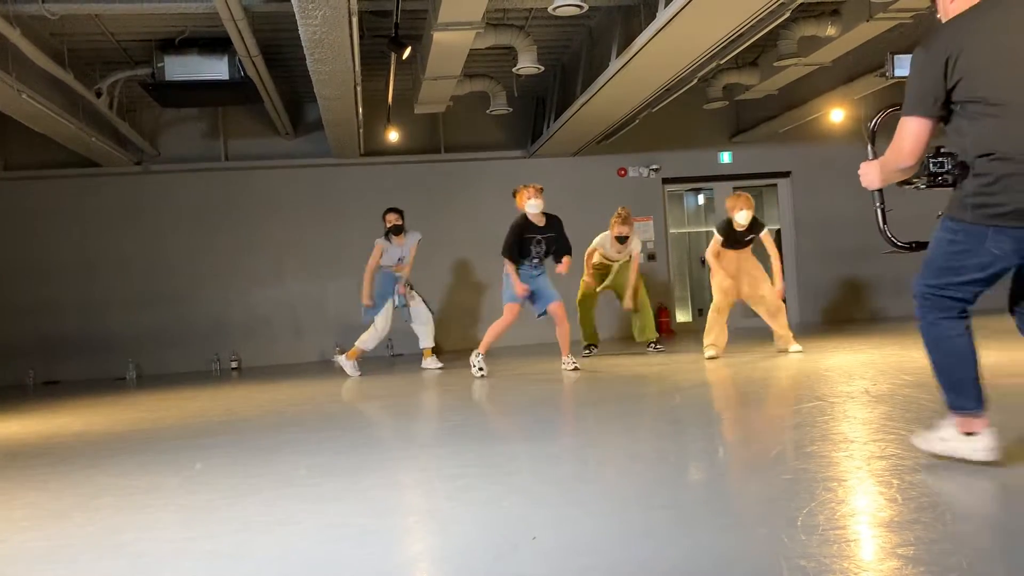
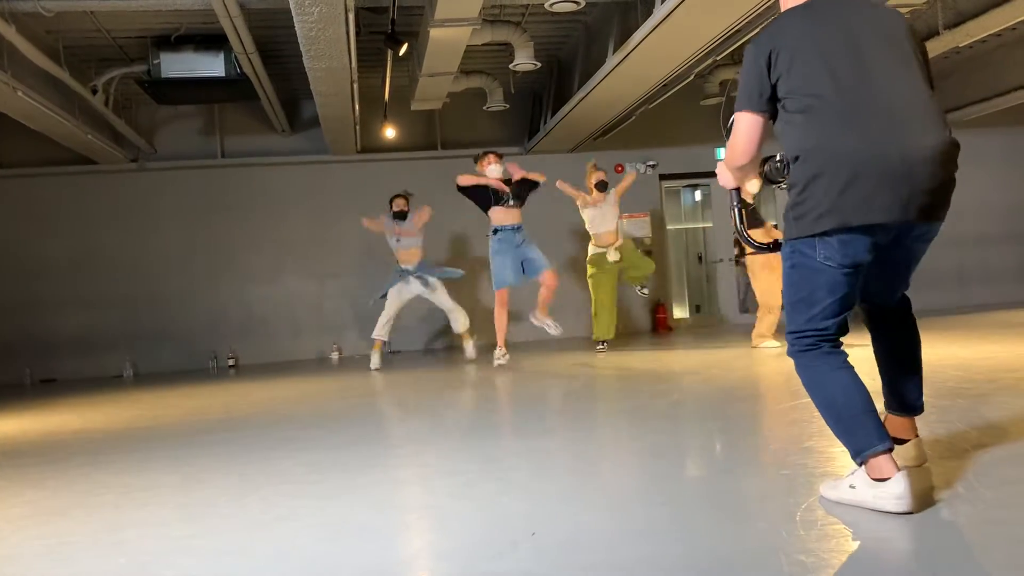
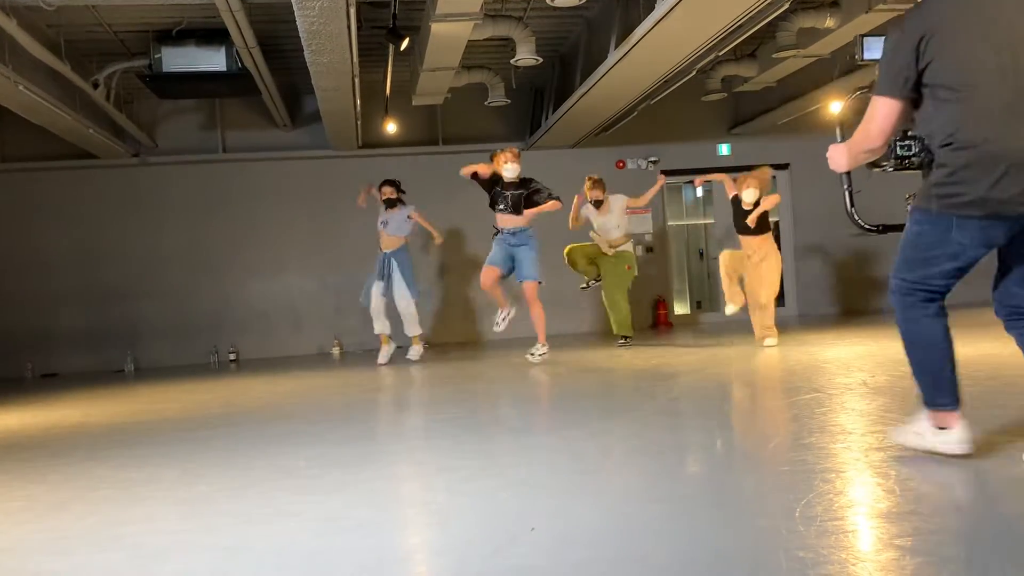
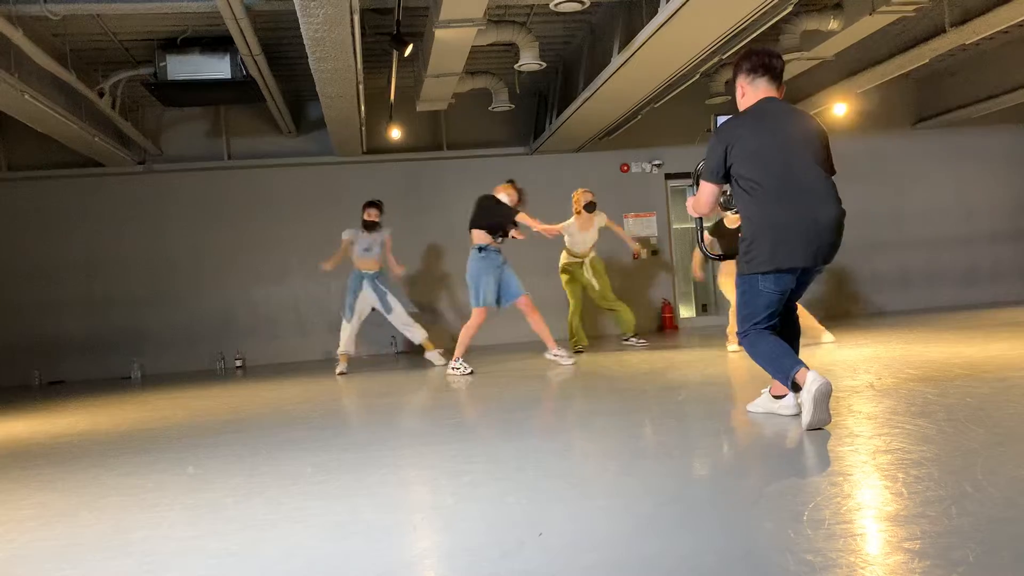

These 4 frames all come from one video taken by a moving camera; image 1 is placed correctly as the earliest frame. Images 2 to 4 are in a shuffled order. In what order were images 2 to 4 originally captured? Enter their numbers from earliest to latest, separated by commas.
3, 4, 2
